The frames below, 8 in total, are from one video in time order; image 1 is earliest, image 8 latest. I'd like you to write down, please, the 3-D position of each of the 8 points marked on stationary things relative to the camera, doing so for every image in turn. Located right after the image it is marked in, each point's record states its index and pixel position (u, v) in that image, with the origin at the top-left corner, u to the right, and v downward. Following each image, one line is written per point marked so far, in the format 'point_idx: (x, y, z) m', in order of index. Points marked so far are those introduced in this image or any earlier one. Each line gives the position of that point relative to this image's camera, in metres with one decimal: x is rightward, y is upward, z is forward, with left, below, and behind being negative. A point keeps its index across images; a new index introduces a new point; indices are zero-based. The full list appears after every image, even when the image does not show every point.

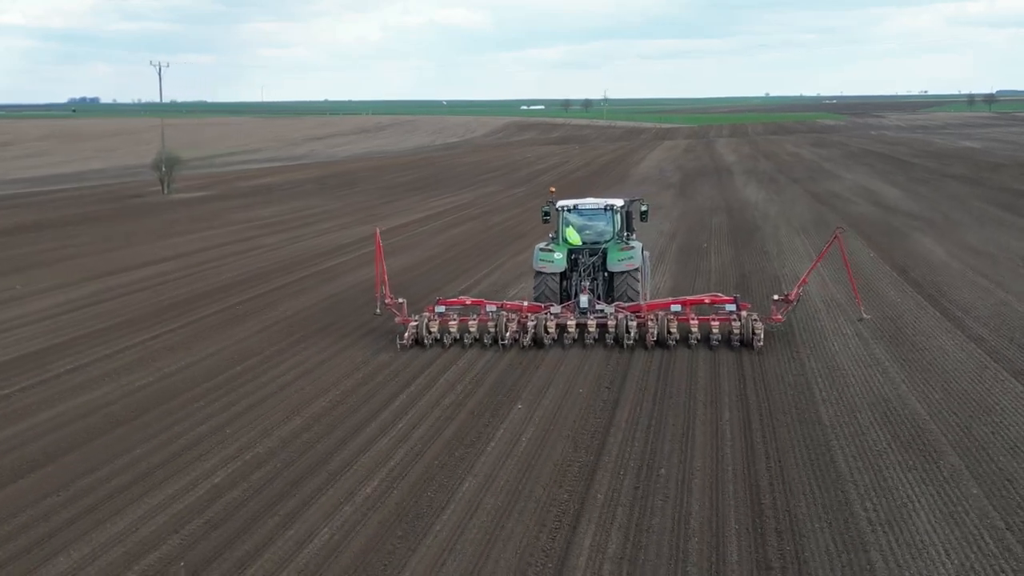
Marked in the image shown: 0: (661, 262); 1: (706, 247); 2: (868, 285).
0: (+2.3, +0.4, +18.8) m
1: (+3.3, +0.8, +20.8) m
2: (+4.3, 0.0, +14.6) m
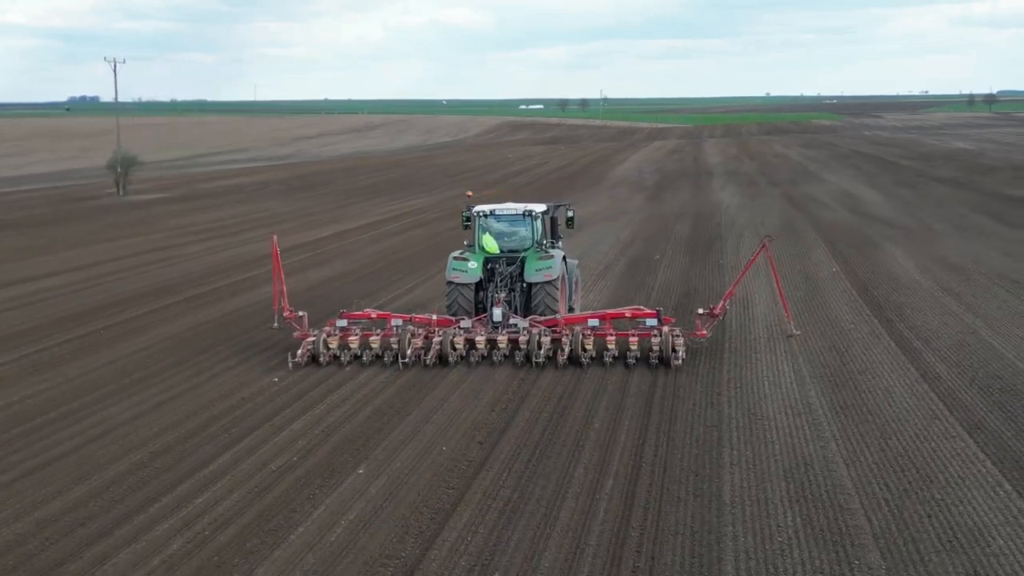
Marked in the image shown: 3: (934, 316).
0: (+1.3, +0.2, +17.2) m
1: (+2.3, +0.6, +19.2) m
2: (+3.3, -0.2, +13.1) m
3: (+4.3, -0.3, +12.2) m
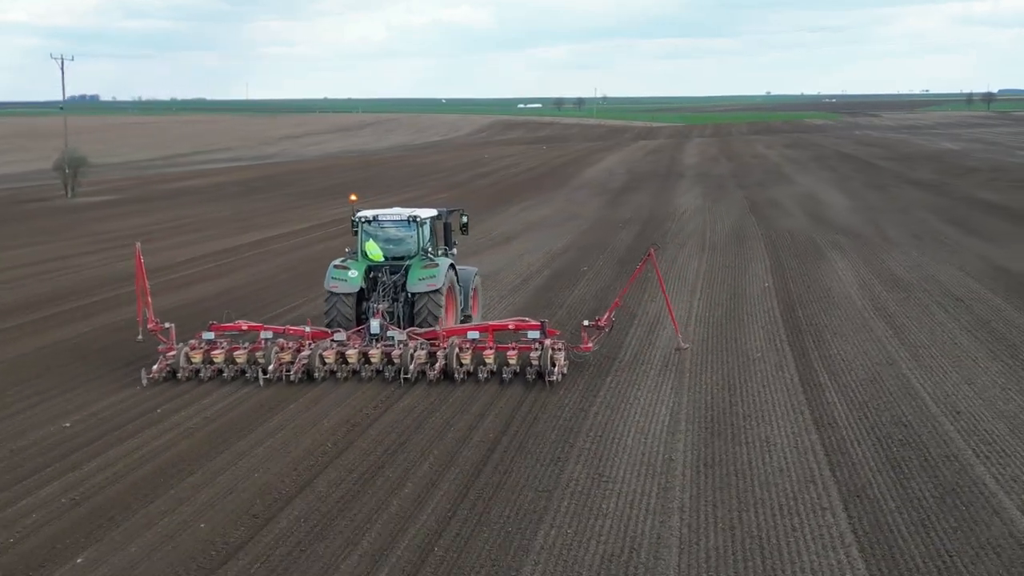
0: (+0.1, 0.0, +15.9) m
1: (+1.1, +0.4, +17.9) m
2: (+2.2, -0.4, +11.7) m
3: (+3.1, -0.5, +10.9) m
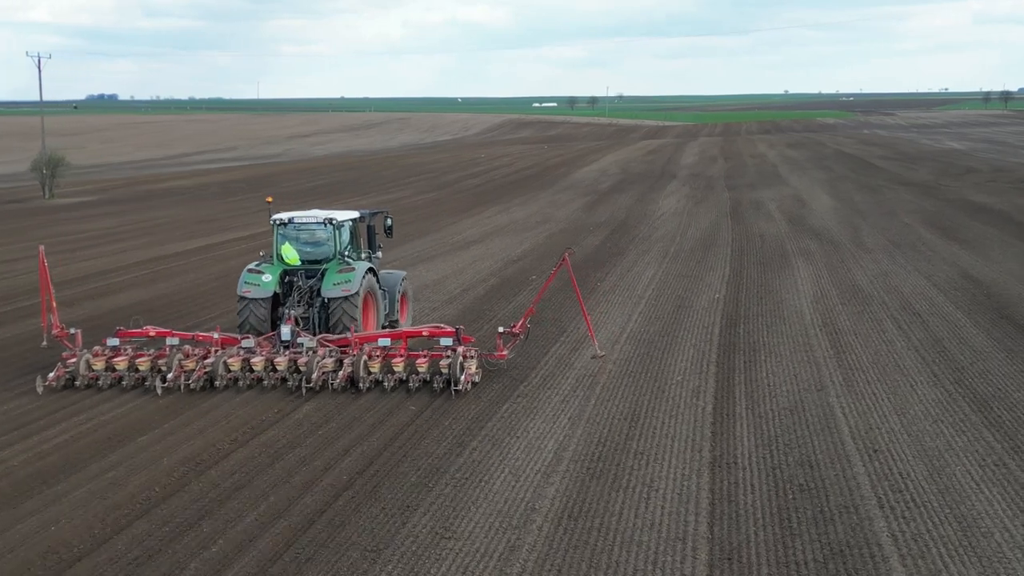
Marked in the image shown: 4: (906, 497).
0: (-0.6, -0.2, +15.1) m
1: (+0.3, +0.2, +17.0) m
2: (+1.4, -0.6, +10.8) m
3: (+2.3, -0.6, +10.0) m
4: (+2.1, -1.1, +6.5) m
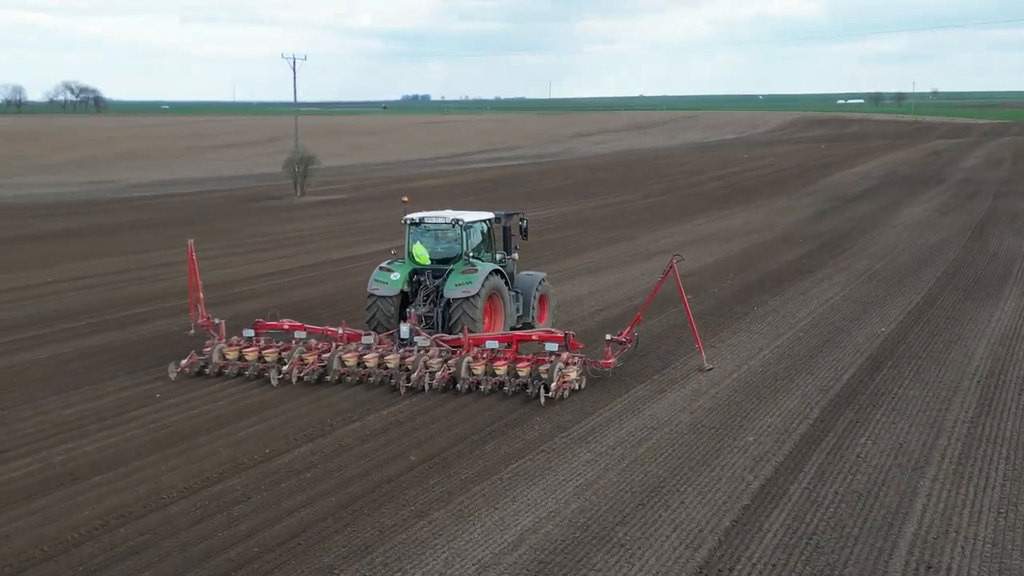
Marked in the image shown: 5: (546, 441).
0: (+1.0, -0.4, +13.7) m
1: (+2.4, 0.0, +15.4) m
2: (+1.9, -0.8, +9.1) m
3: (+2.6, -0.9, +8.1) m
4: (+1.6, -1.4, +4.7) m
5: (+0.2, -1.0, +8.0) m
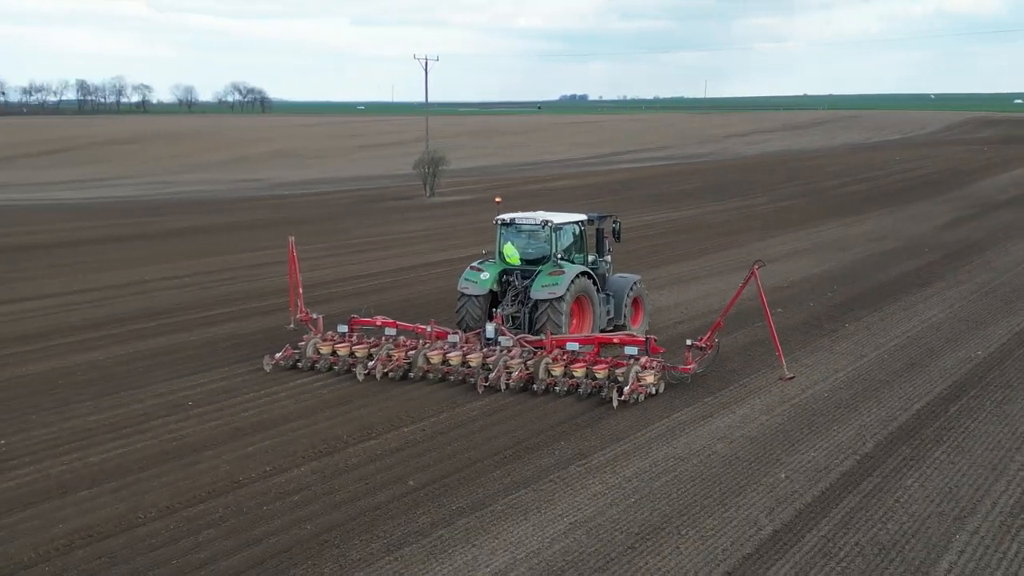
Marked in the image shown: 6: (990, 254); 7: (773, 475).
0: (+1.8, -0.5, +13.0) m
1: (+3.4, -0.2, +14.5) m
2: (+2.1, -1.0, +8.3) m
3: (+2.7, -1.1, +7.2) m
4: (+1.3, -1.5, +4.0) m
5: (+0.3, -1.1, +7.4) m
6: (+7.8, +0.6, +19.6) m
7: (+1.6, -1.1, +7.2) m
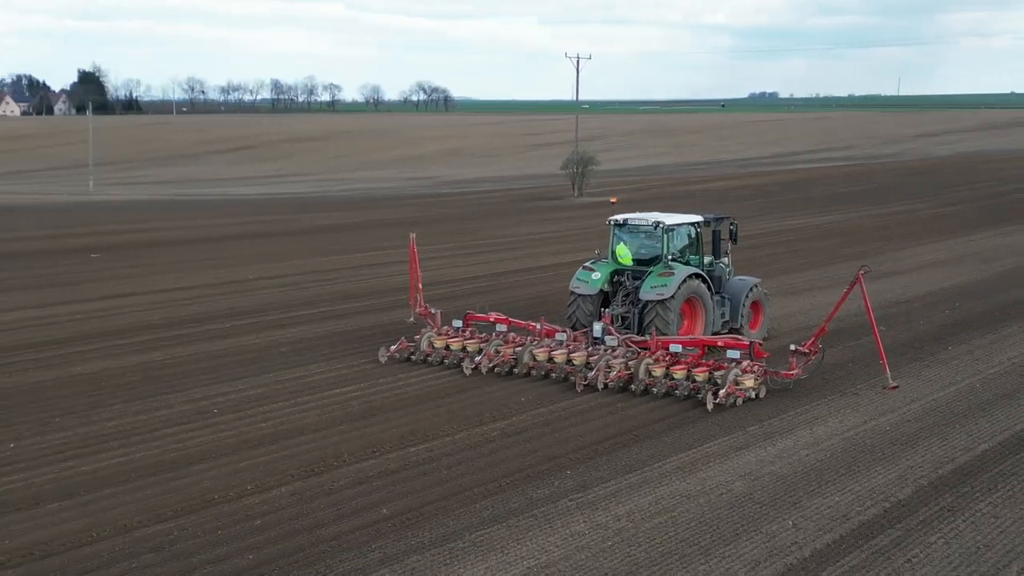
0: (+2.5, -0.6, +12.1) m
1: (+4.4, -0.3, +13.4) m
2: (+2.1, -1.1, +7.5) m
3: (+2.6, -1.3, +6.3) m
4: (+0.7, -1.7, +3.4) m
5: (+0.2, -1.2, +6.9) m
6: (+9.4, +0.3, +17.7) m
7: (+1.4, -1.2, +6.4) m
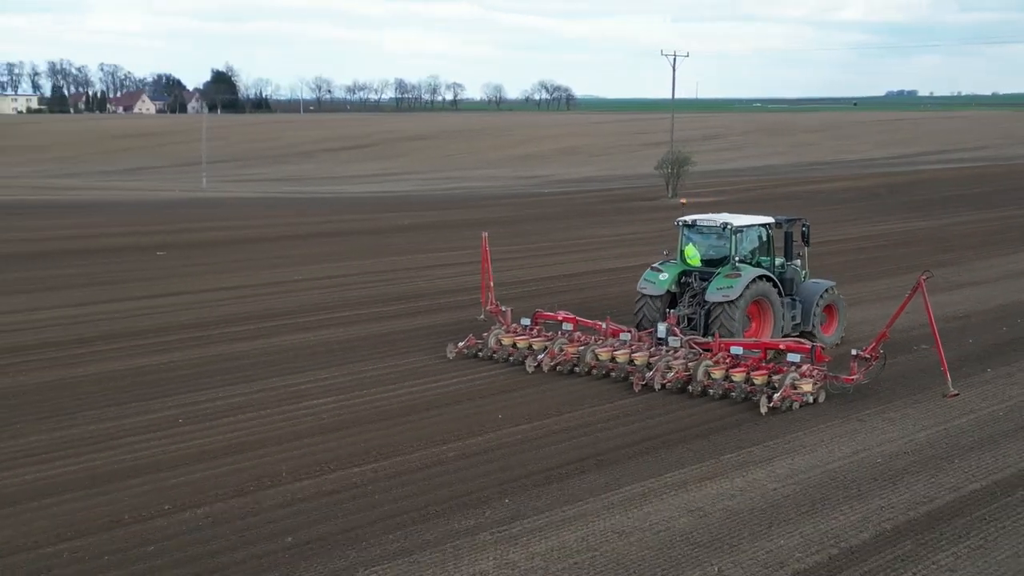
0: (+2.6, -0.8, +11.4) m
1: (+4.6, -0.5, +12.4) m
2: (+1.8, -1.2, +6.8) m
3: (+2.1, -1.4, +5.6) m
4: (-0.1, -1.8, +2.9) m
5: (-0.2, -1.3, +6.4) m
6: (+10.1, +0.1, +16.3) m
7: (+0.9, -1.3, +5.8) m
